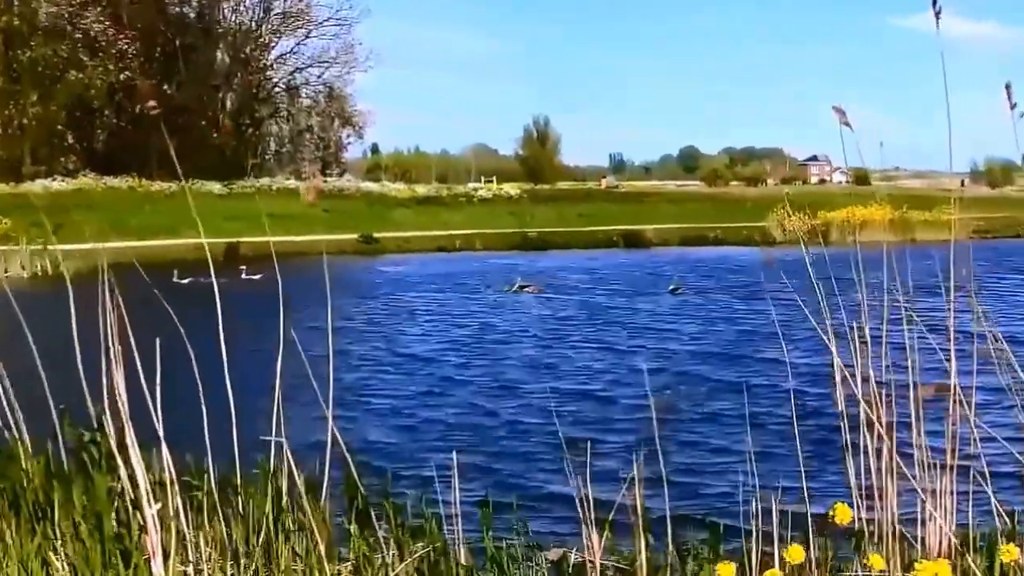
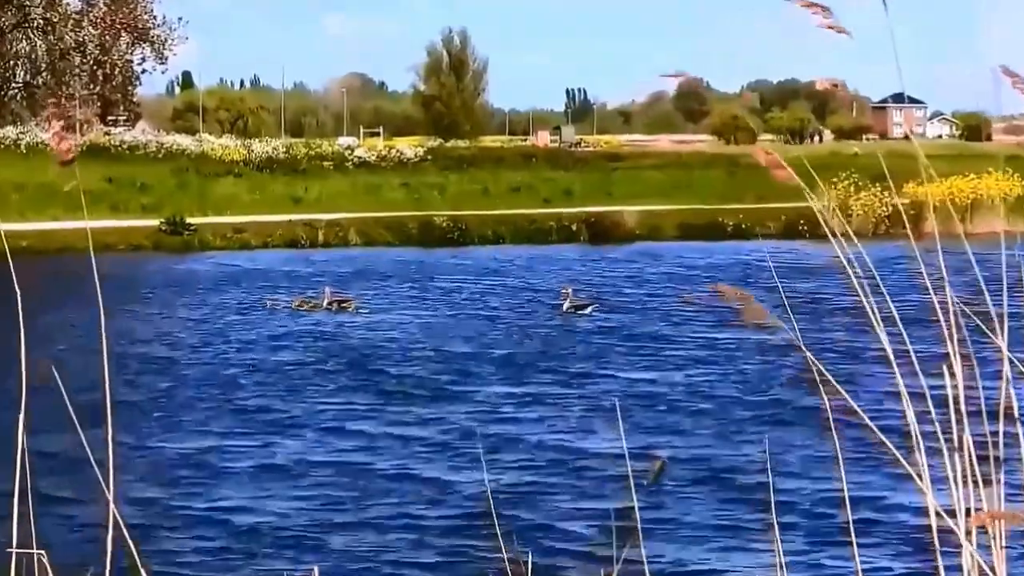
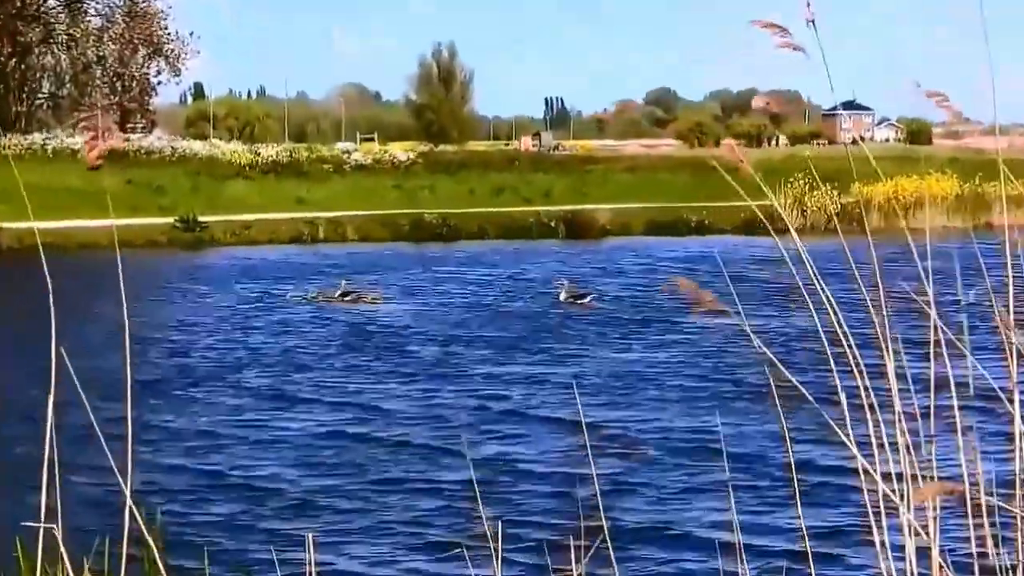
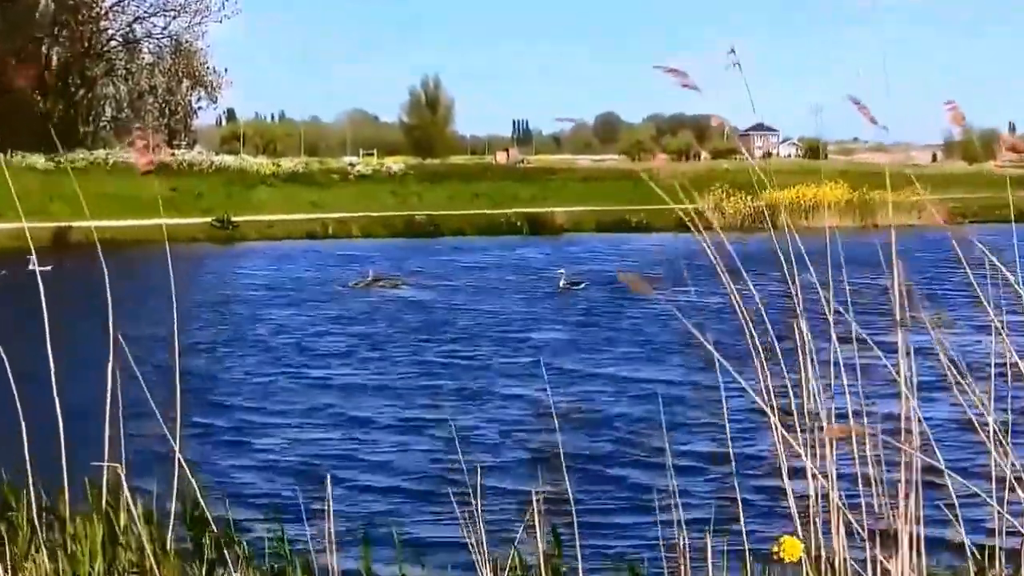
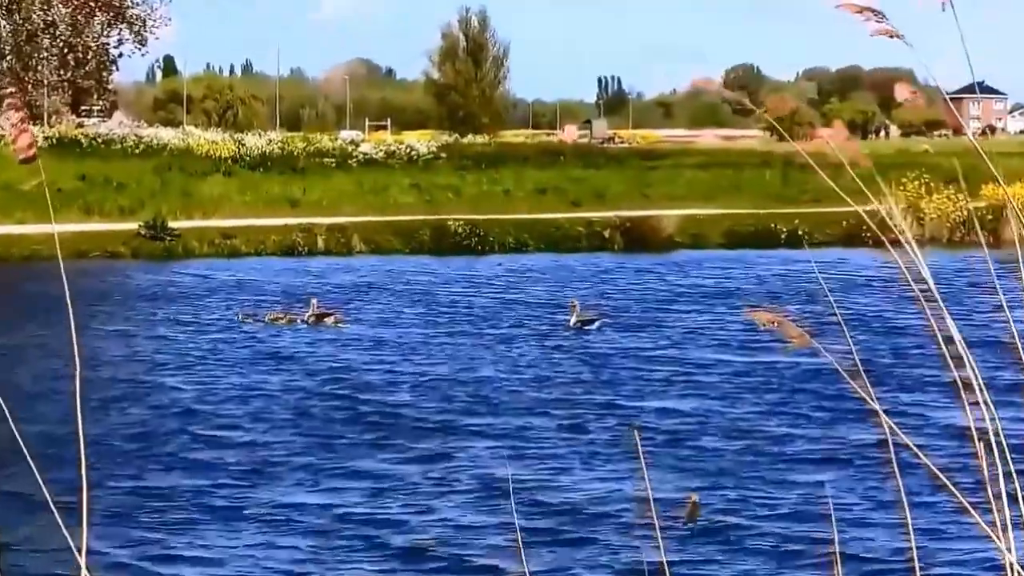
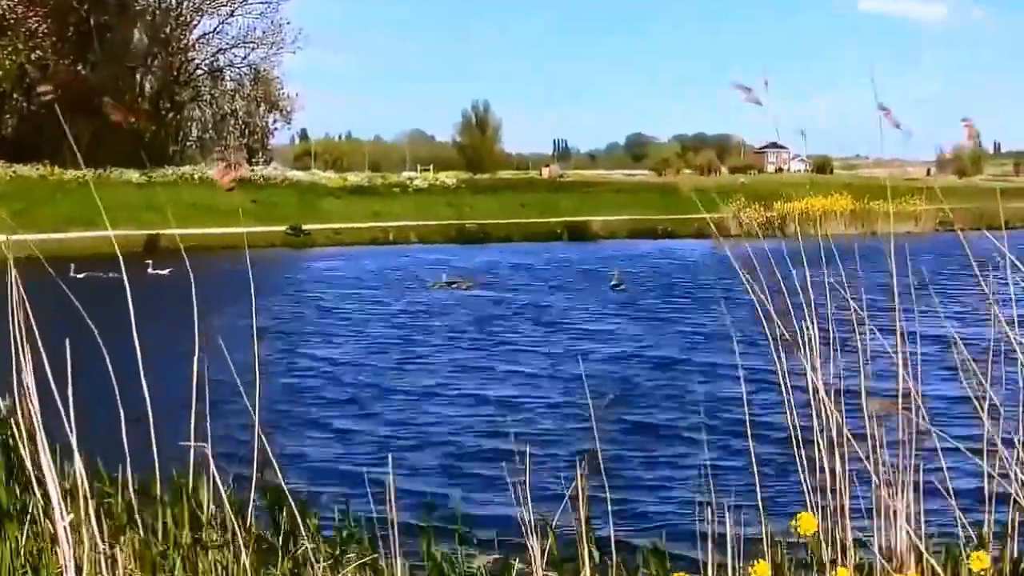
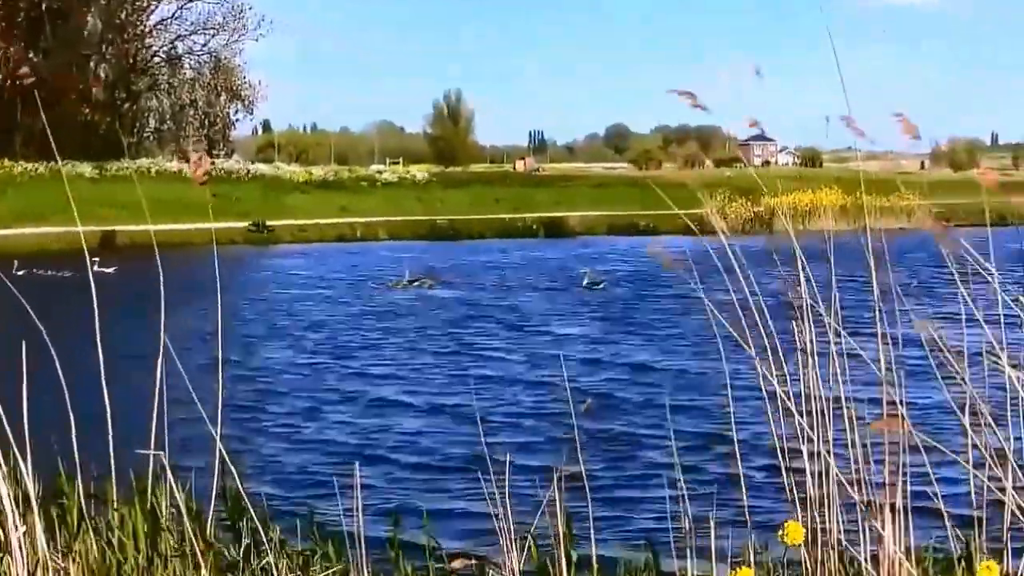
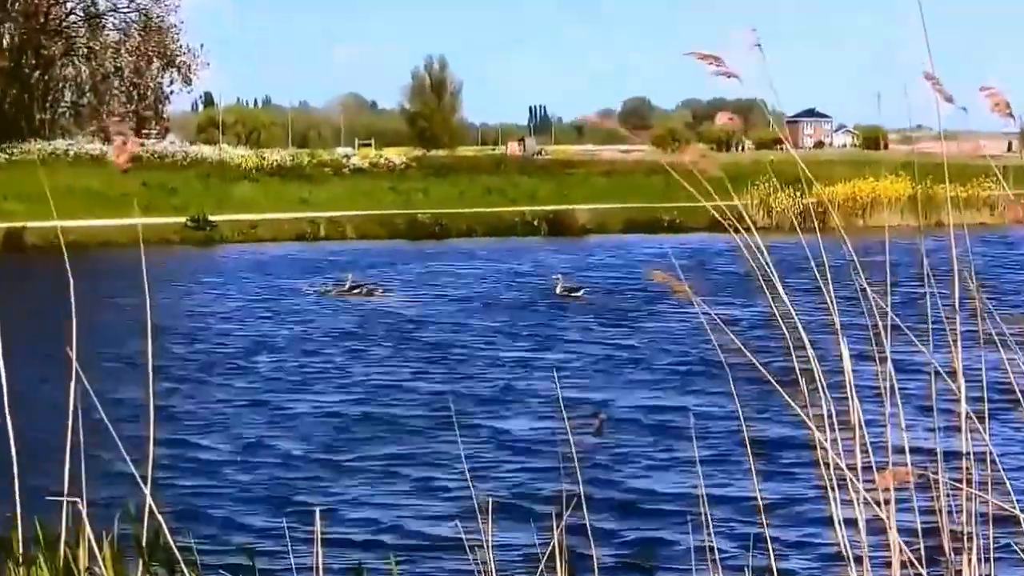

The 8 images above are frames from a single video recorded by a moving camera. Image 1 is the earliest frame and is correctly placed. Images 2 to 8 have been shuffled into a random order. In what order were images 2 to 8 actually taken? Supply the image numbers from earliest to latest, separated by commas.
6, 7, 4, 8, 3, 2, 5
